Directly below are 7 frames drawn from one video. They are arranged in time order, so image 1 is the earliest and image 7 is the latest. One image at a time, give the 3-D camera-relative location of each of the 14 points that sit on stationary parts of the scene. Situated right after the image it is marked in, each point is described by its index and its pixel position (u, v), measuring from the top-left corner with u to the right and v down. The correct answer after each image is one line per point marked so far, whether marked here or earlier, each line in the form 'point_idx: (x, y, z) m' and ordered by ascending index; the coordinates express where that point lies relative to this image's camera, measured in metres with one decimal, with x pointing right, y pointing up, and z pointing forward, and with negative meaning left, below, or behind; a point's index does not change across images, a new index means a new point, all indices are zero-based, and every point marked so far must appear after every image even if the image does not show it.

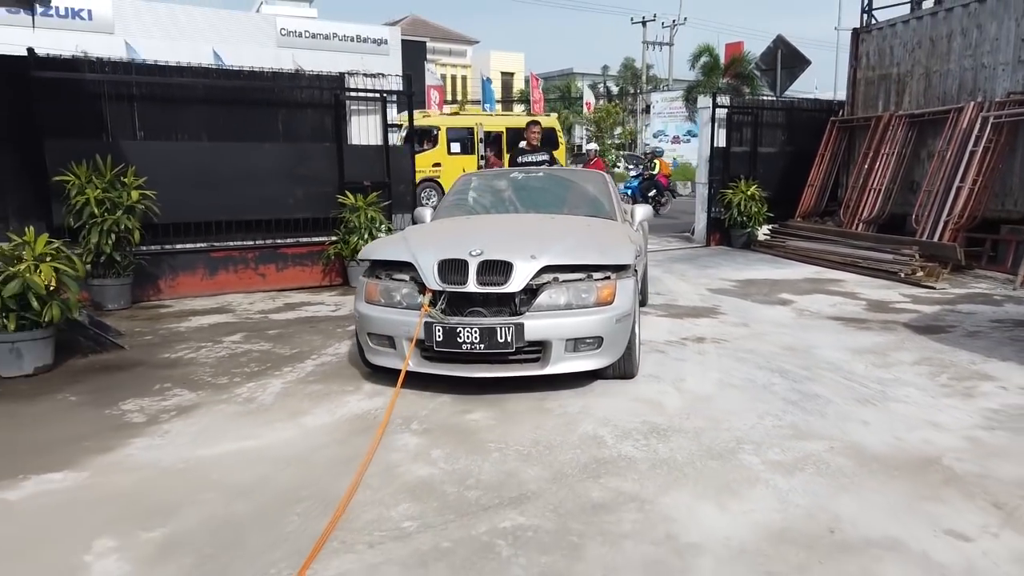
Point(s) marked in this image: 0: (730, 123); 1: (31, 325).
0: (+3.3, +2.5, +11.6) m
1: (-3.1, -0.2, +5.0) m
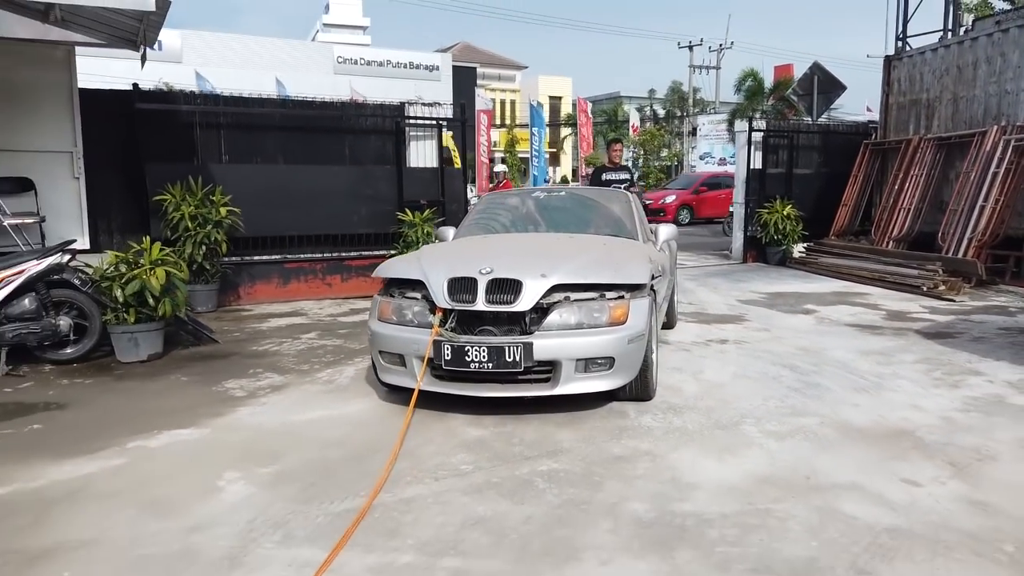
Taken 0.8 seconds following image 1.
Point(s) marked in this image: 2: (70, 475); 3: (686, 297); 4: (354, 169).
0: (+4.1, +2.2, +12.2) m
1: (-2.8, -0.2, +5.9) m
2: (-2.1, -0.9, +3.7) m
3: (+2.1, -0.1, +9.1) m
4: (-1.9, +1.4, +9.2) m
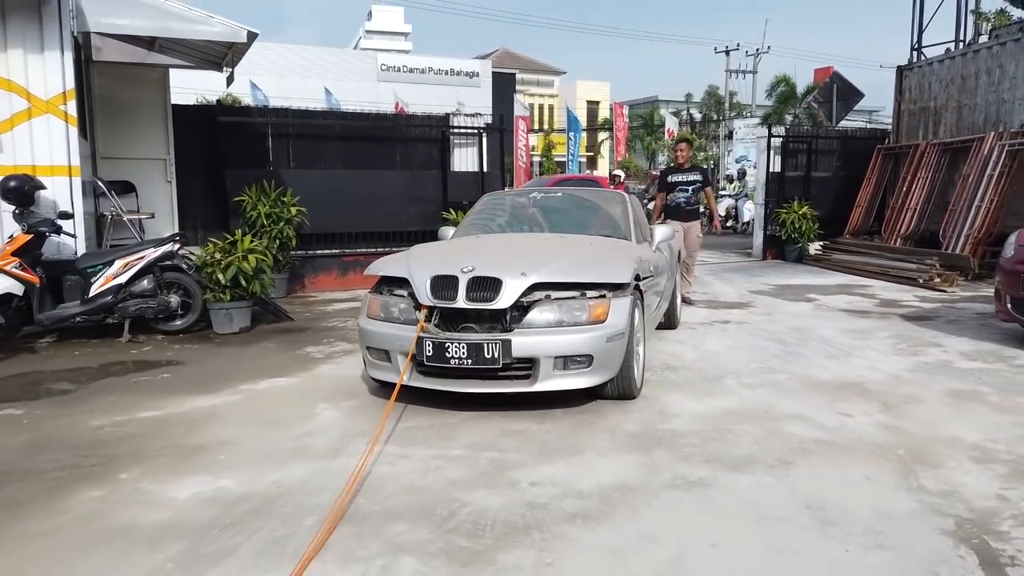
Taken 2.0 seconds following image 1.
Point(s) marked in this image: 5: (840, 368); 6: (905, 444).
0: (+4.6, +2.3, +13.1) m
1: (-2.5, -0.1, +7.1) m
2: (-2.0, -0.7, +4.9) m
3: (+2.5, 0.0, +10.1) m
4: (-1.4, +1.5, +10.4) m
5: (+2.3, -0.6, +5.5) m
6: (+2.0, -0.8, +3.9) m
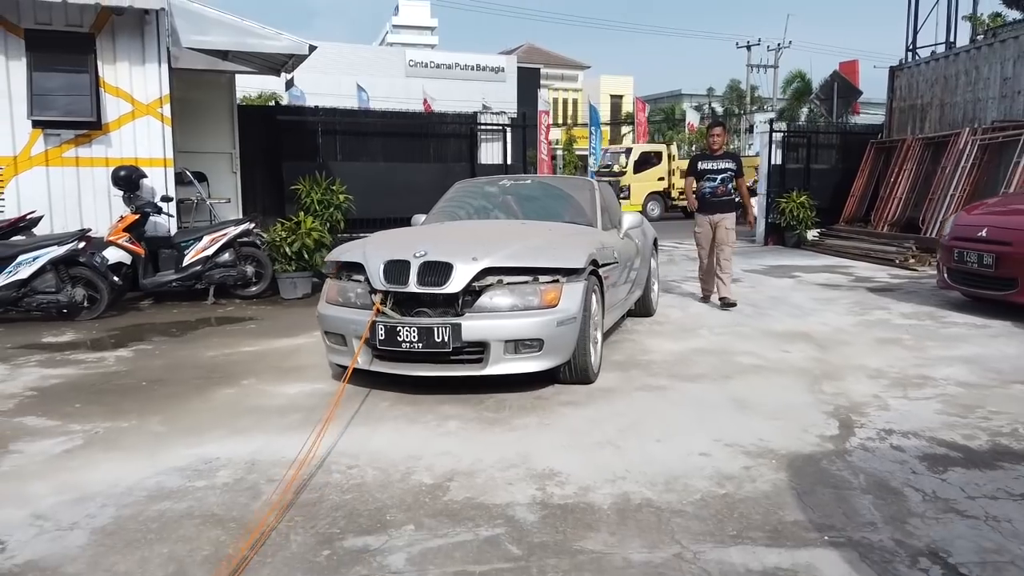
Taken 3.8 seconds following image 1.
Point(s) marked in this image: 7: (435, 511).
0: (+5.0, +2.6, +14.2) m
1: (-2.3, +0.2, +8.5) m
2: (-1.8, -0.5, +6.3) m
3: (+2.8, +0.3, +11.3) m
4: (-1.1, +1.9, +11.7) m
5: (+2.5, -0.3, +6.8) m
6: (+2.1, -0.5, +5.2) m
7: (-0.3, -0.8, +2.9) m
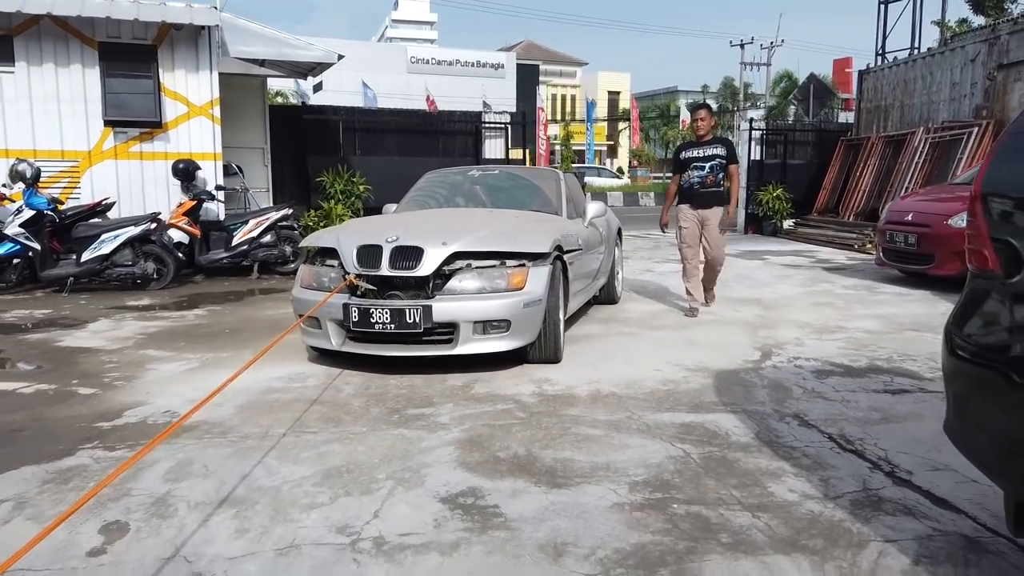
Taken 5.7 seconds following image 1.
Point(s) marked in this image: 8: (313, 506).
0: (+5.1, +2.9, +15.5) m
1: (-2.3, +0.5, +9.8) m
2: (-1.8, -0.2, +7.6) m
3: (+2.8, +0.6, +12.7) m
4: (-1.1, +2.2, +13.0) m
5: (+2.5, 0.0, +8.1) m
6: (+2.1, -0.3, +6.5) m
7: (-0.3, -0.6, +4.3) m
8: (-0.7, -0.8, +2.9) m
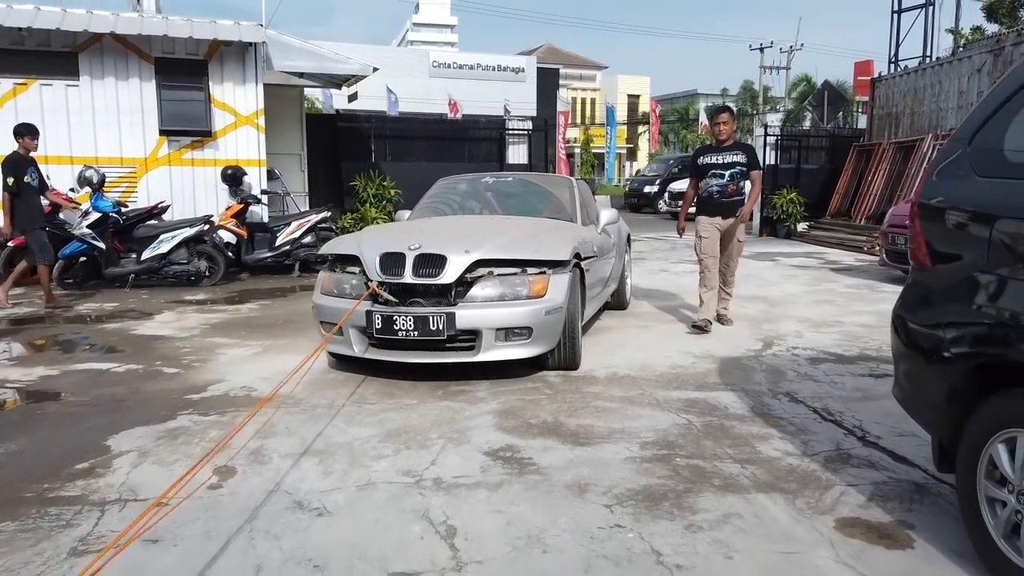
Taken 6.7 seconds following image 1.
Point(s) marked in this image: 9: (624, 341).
0: (+5.5, +2.9, +16.0) m
1: (-2.0, +0.5, +10.5) m
2: (-1.5, -0.2, +8.3) m
3: (+3.2, +0.6, +13.2) m
4: (-0.7, +2.2, +13.7) m
5: (+2.8, 0.0, +8.7) m
6: (+2.3, -0.3, +7.1) m
7: (-0.1, -0.6, +4.9) m
8: (-0.6, -0.8, +3.5) m
9: (+0.9, -0.4, +6.1) m
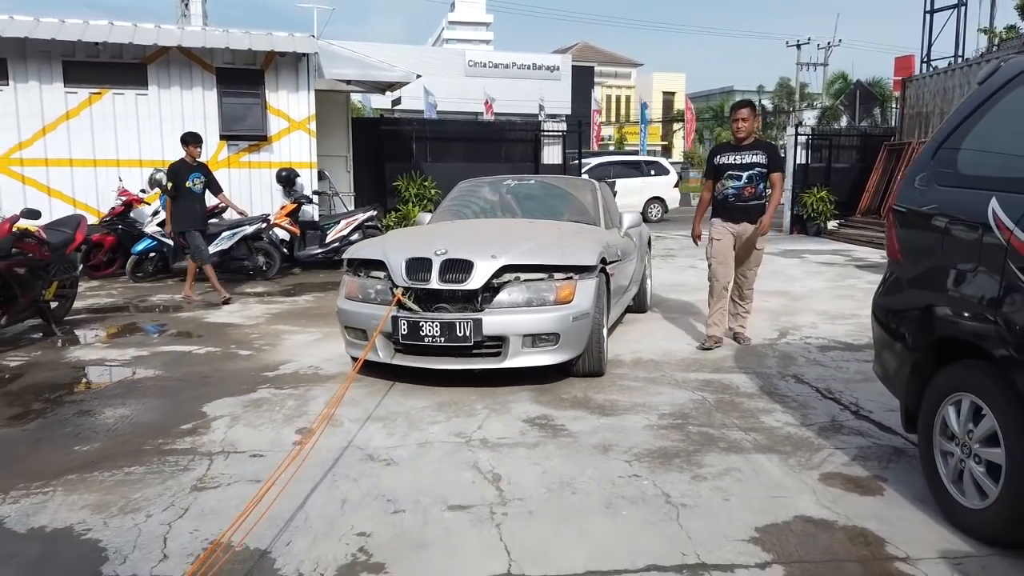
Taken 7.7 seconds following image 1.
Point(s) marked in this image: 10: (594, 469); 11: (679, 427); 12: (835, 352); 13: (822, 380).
0: (+6.3, +3.0, +16.3) m
1: (-1.5, +0.6, +11.2) m
2: (-1.1, -0.1, +8.9) m
3: (+3.8, +0.7, +13.7) m
4: (-0.1, +2.3, +14.3) m
5: (+3.2, 0.0, +9.1) m
6: (+2.7, -0.2, +7.5) m
7: (+0.2, -0.5, +5.5) m
8: (-0.4, -0.7, +4.1) m
9: (+1.2, -0.4, +6.7) m
10: (+0.4, -0.8, +3.5) m
11: (+0.9, -0.7, +4.0) m
12: (+2.4, -0.5, +5.7) m
13: (+2.0, -0.6, +4.9) m
